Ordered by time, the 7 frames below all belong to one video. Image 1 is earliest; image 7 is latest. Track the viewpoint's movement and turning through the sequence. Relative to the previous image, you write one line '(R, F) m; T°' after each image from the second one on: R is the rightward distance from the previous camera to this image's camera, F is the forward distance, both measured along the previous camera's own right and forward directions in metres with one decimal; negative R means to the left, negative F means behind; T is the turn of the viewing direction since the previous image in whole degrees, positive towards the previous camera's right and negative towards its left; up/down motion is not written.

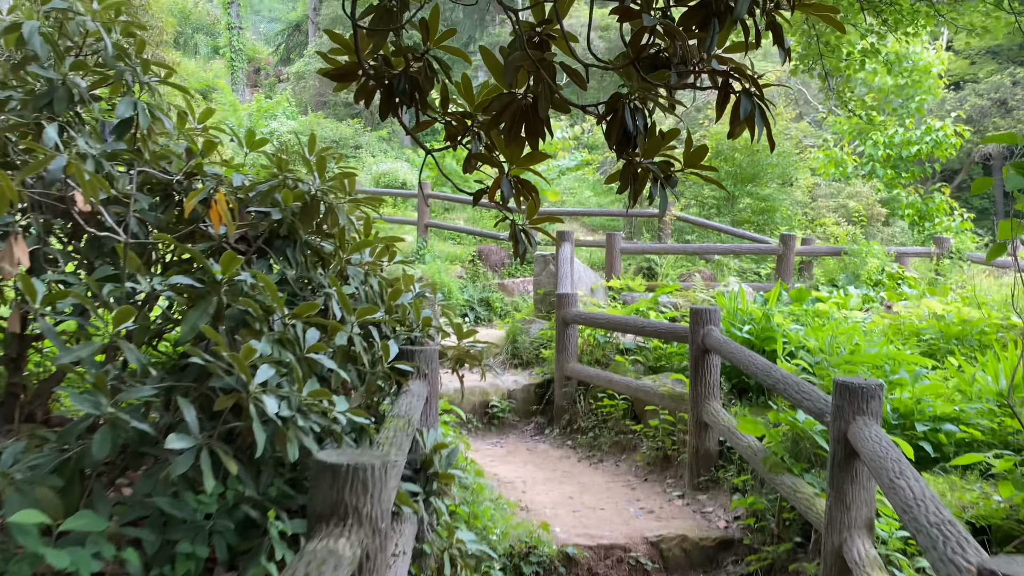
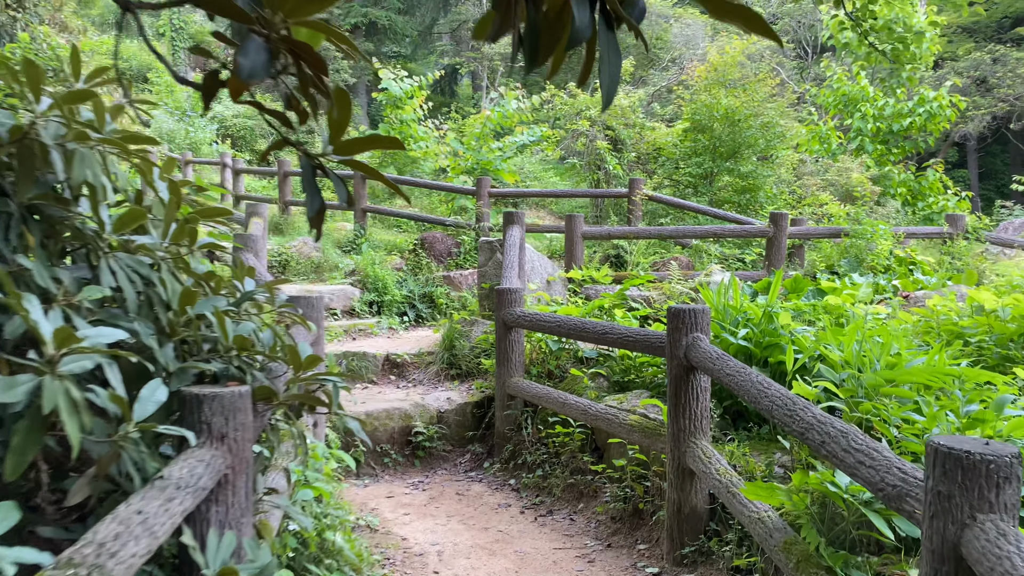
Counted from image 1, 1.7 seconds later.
(+0.2, +1.0) m; +2°
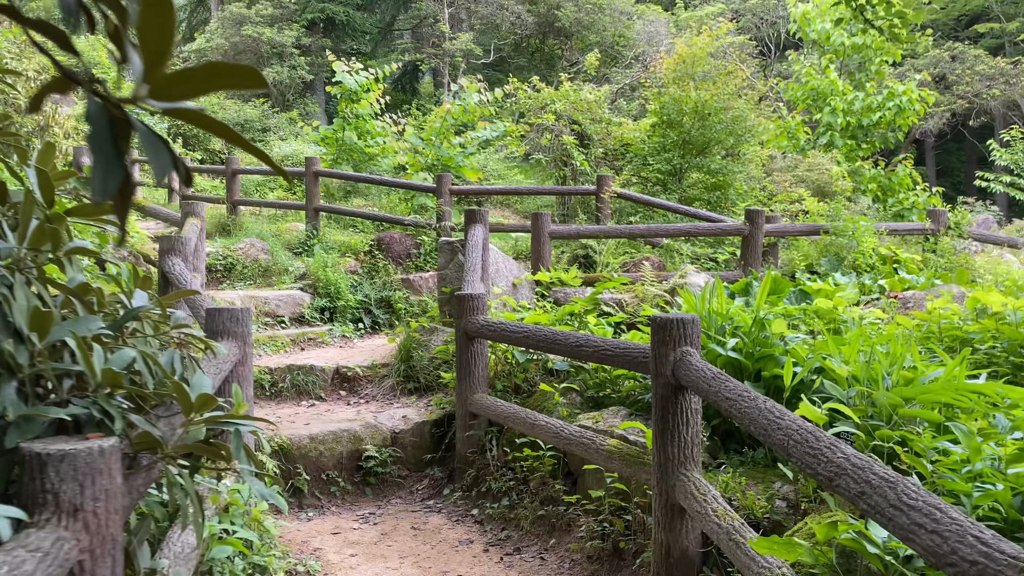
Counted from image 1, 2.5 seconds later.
(0.0, +0.3) m; +2°
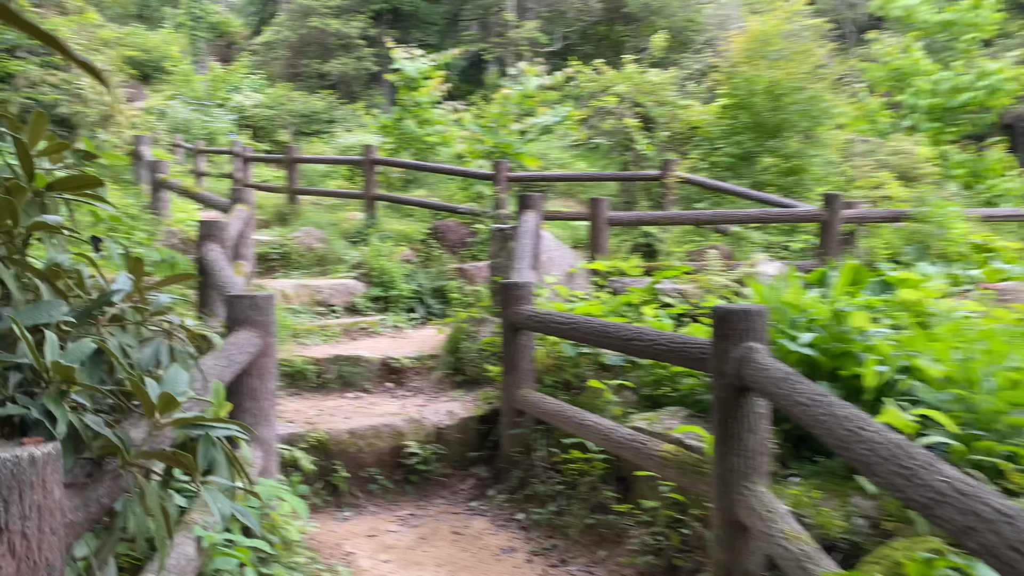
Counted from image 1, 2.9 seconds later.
(+0.1, +0.2) m; -5°
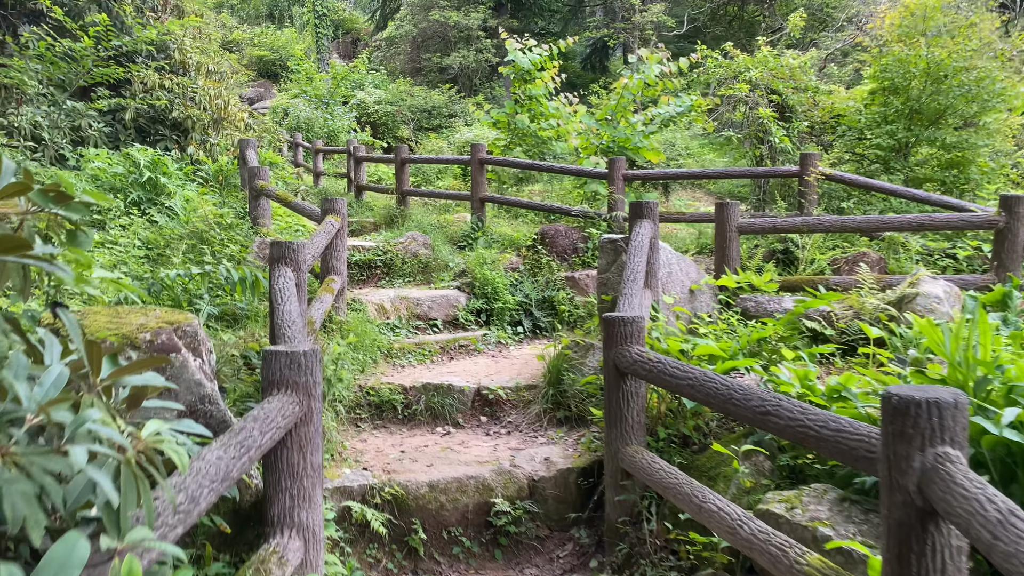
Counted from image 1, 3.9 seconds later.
(+0.1, +0.4) m; -9°
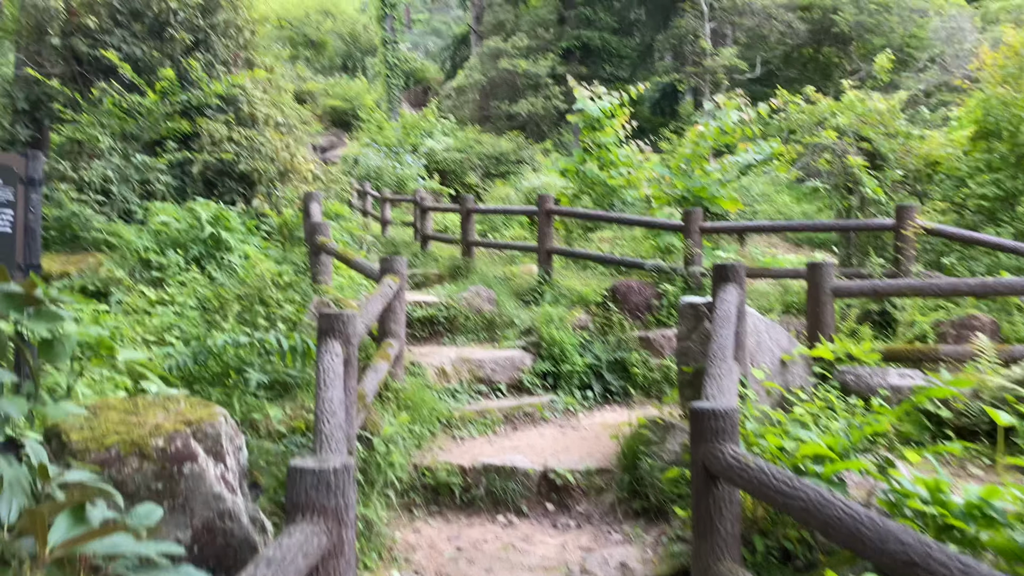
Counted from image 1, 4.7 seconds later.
(0.0, +0.3) m; -5°
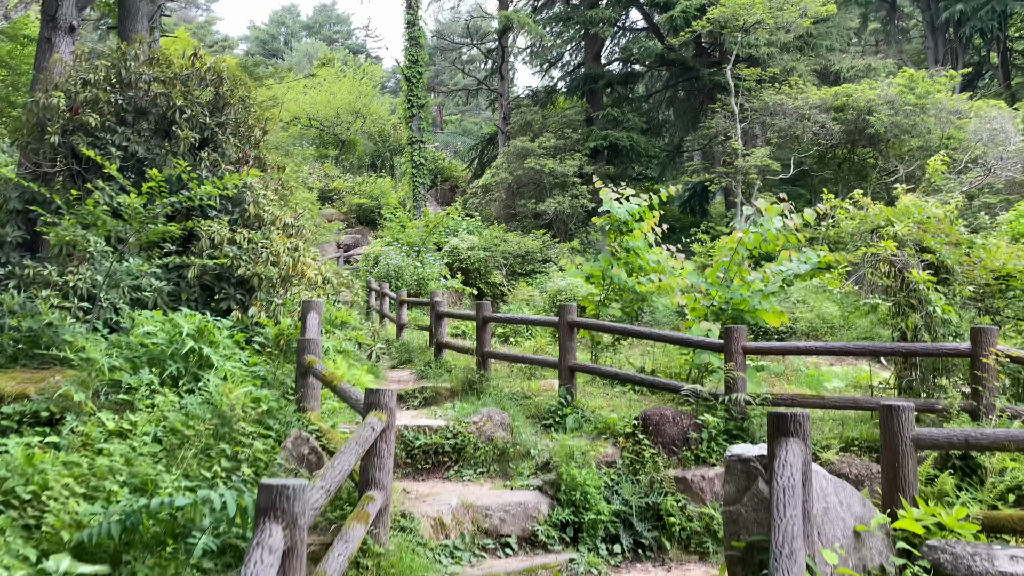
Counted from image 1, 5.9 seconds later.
(+0.1, +0.6) m; -2°
